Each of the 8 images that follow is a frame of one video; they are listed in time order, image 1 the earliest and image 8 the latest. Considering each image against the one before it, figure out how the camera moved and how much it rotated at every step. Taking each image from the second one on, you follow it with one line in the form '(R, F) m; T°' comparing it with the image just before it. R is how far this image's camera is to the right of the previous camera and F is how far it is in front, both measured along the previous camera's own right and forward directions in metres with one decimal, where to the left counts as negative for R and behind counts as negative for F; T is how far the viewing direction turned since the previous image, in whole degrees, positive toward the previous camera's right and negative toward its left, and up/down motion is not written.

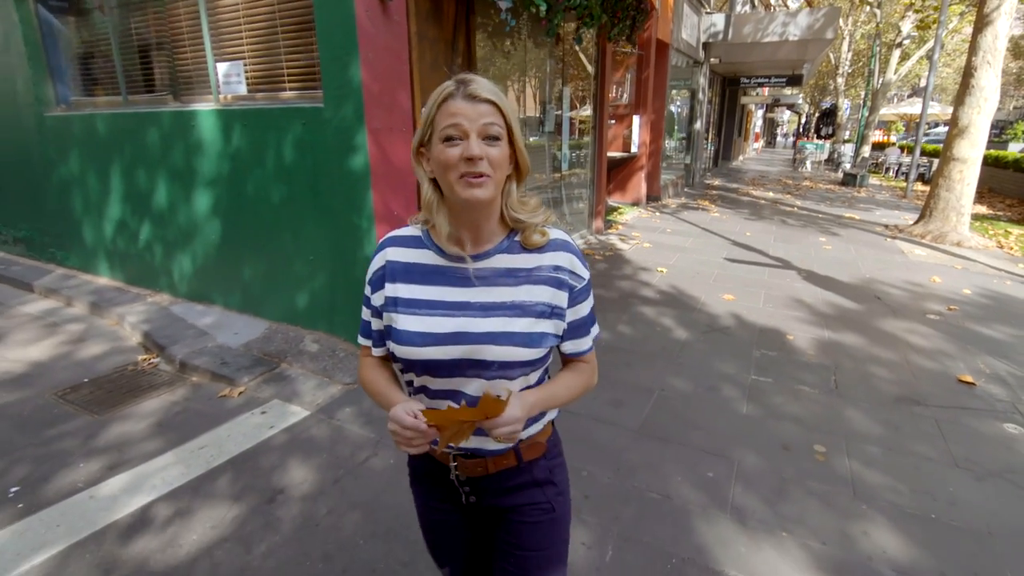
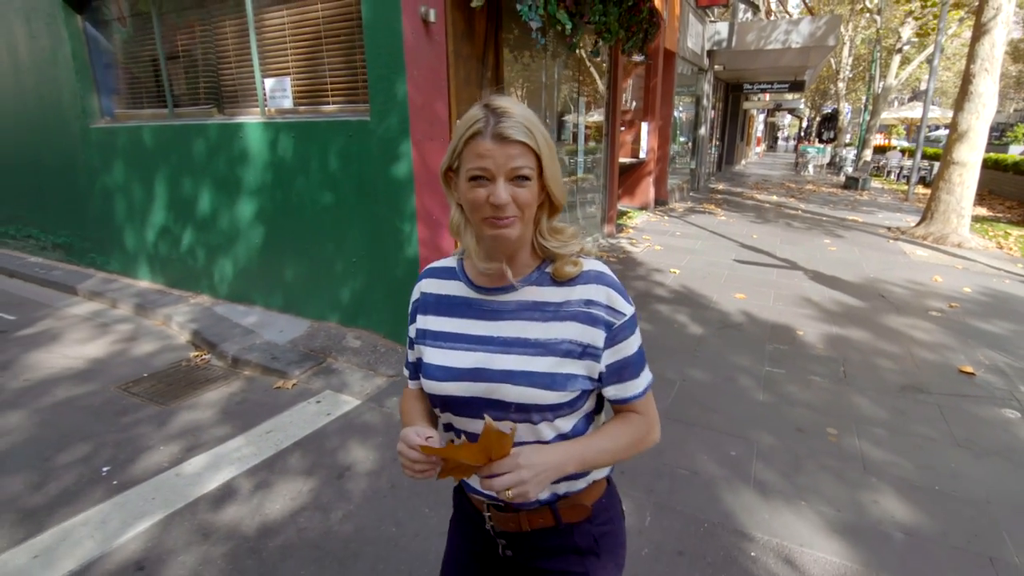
(-0.2, -0.3) m; 0°
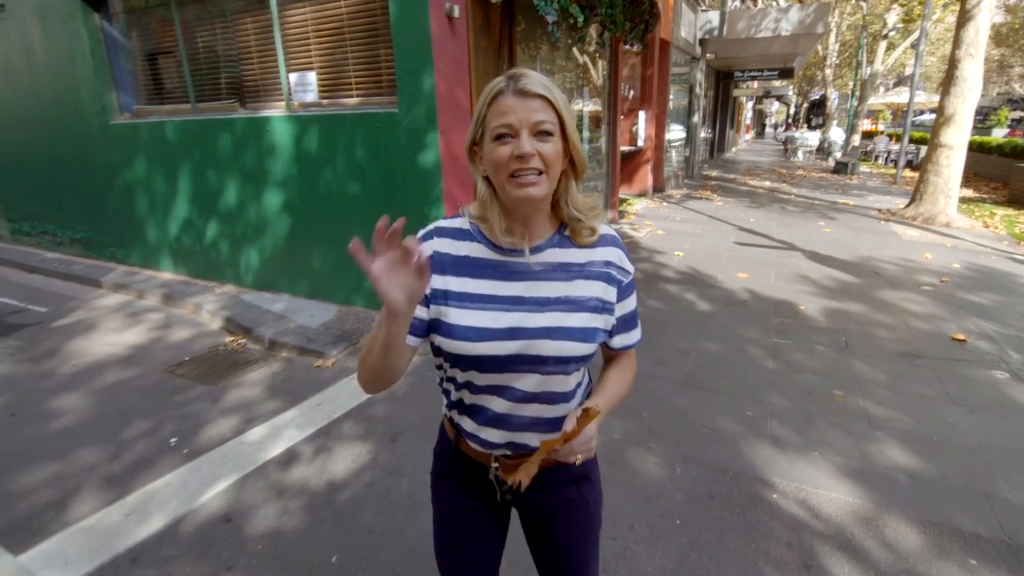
(-0.3, -0.3) m; +1°
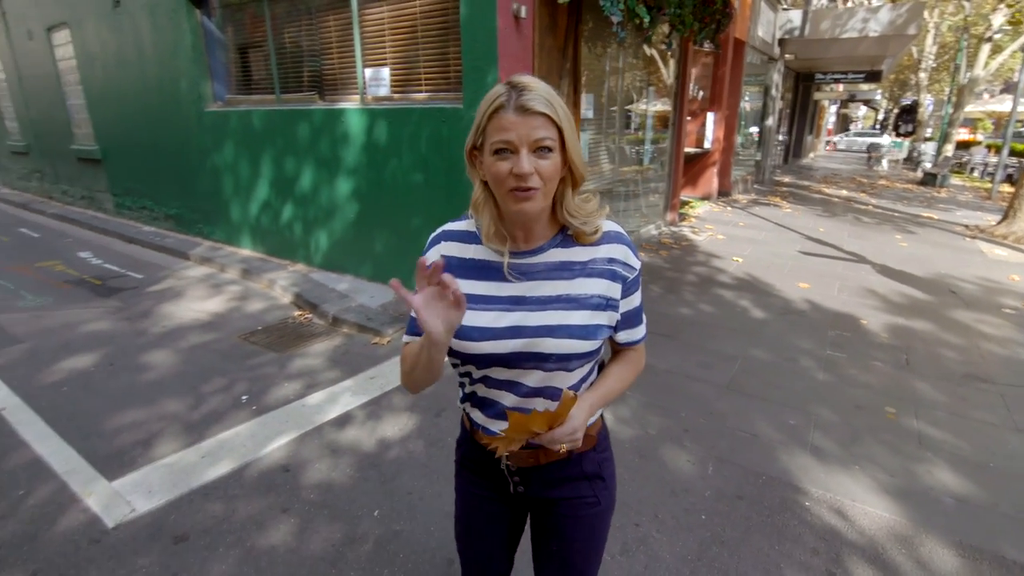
(+0.1, -0.1) m; -6°
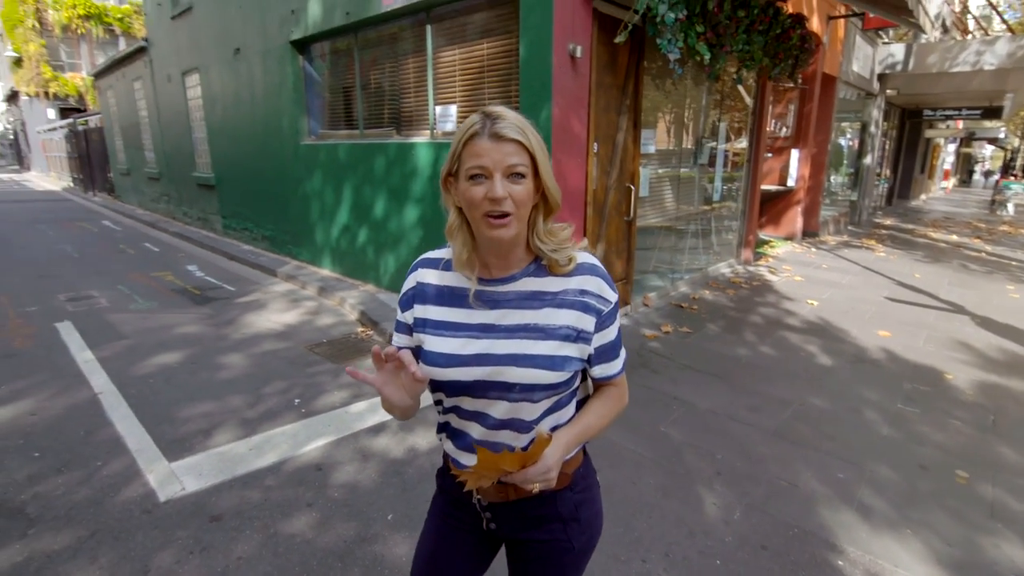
(+0.3, -0.1) m; -9°
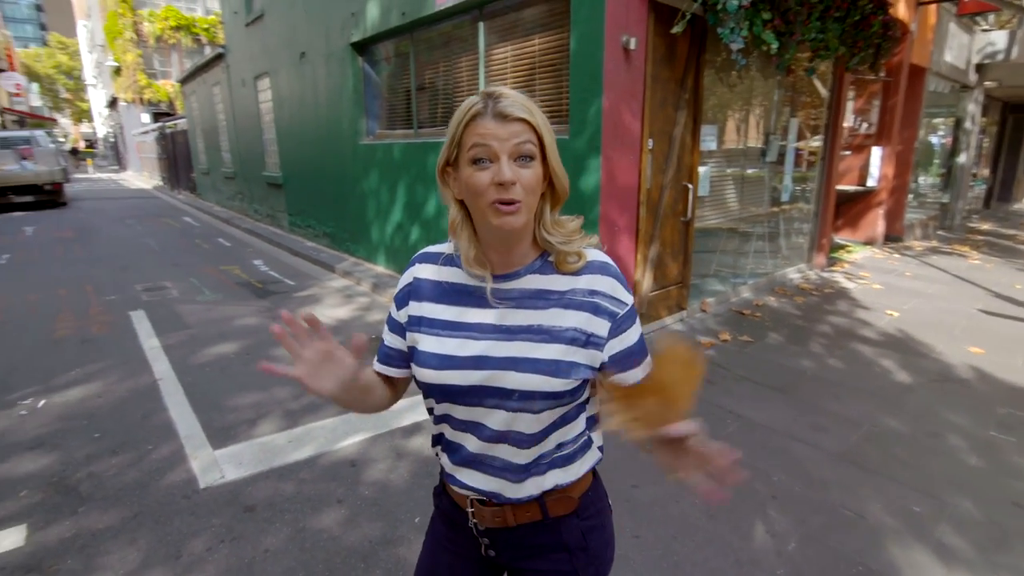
(+0.1, +0.1) m; -6°
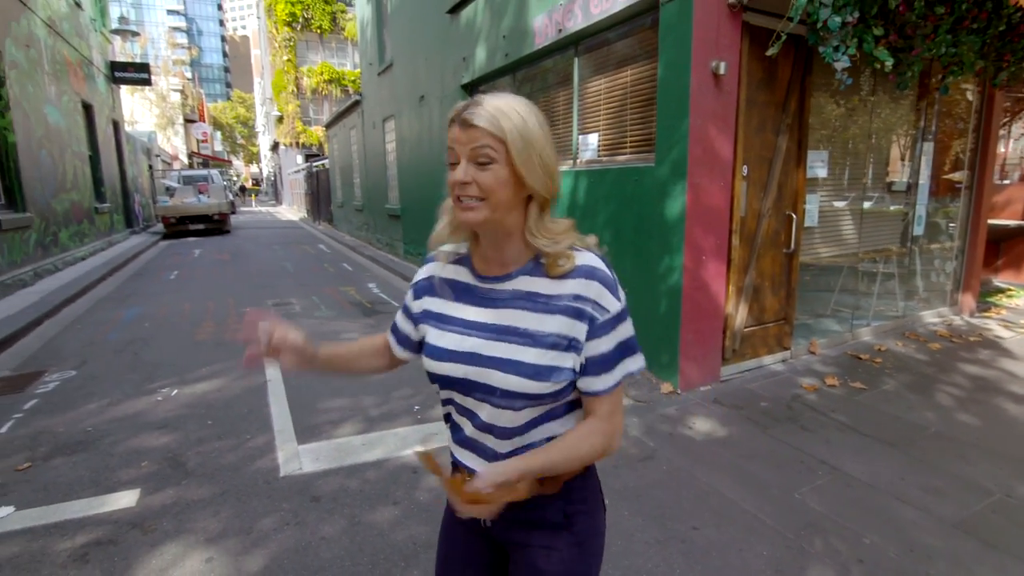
(+0.3, 0.0) m; -12°
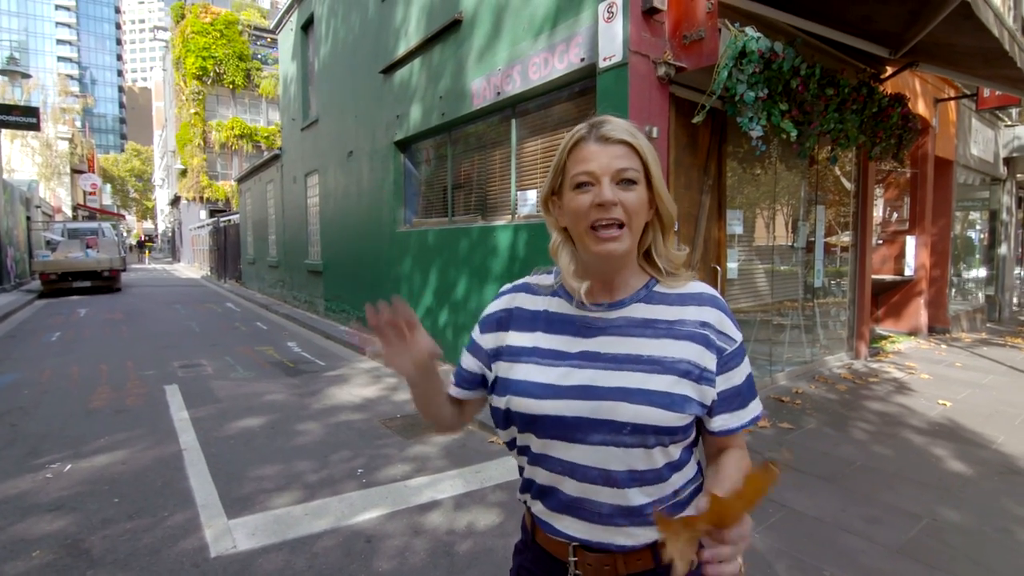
(-0.3, +0.1) m; +9°
